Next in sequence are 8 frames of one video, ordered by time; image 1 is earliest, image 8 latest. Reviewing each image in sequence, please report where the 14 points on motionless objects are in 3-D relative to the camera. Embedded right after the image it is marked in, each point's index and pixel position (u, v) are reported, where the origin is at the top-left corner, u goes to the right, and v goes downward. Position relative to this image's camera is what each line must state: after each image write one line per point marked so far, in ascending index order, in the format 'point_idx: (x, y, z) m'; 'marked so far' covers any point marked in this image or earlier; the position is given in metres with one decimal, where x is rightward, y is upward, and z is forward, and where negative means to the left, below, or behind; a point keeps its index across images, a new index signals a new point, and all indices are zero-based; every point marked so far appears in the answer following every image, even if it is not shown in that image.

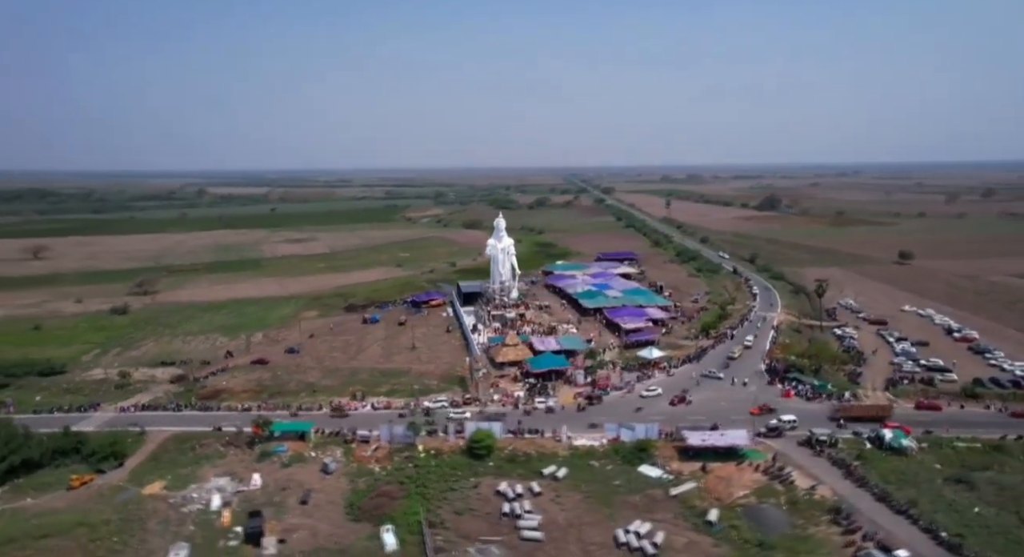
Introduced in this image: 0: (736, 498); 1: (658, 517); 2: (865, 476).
0: (+7.0, -7.0, +18.9) m
1: (+4.5, -7.4, +18.3) m
2: (+11.7, -6.7, +19.7) m
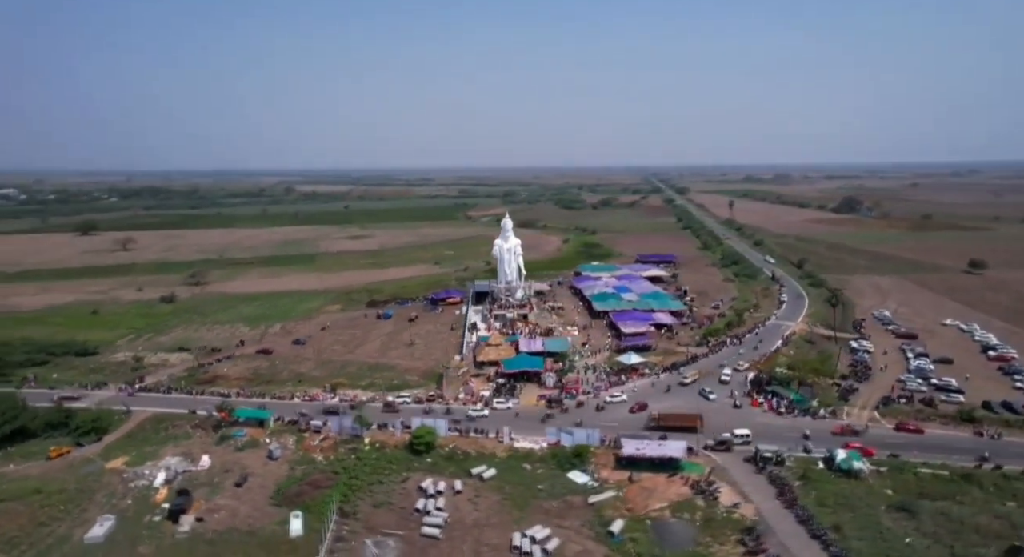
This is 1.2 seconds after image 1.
0: (+4.1, -7.2, +18.2) m
1: (+1.5, -7.5, +18.0) m
2: (+8.9, -6.9, +18.5) m
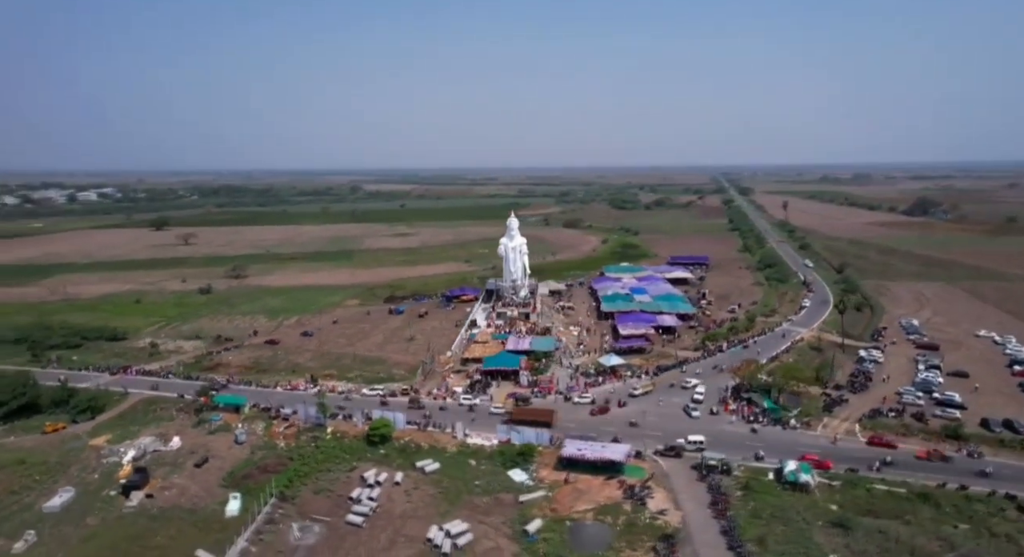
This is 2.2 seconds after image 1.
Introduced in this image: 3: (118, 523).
0: (+1.8, -7.1, +18.0) m
1: (-0.9, -7.4, +18.0) m
2: (+6.5, -7.0, +17.8) m
3: (-12.3, -7.6, +18.3) m
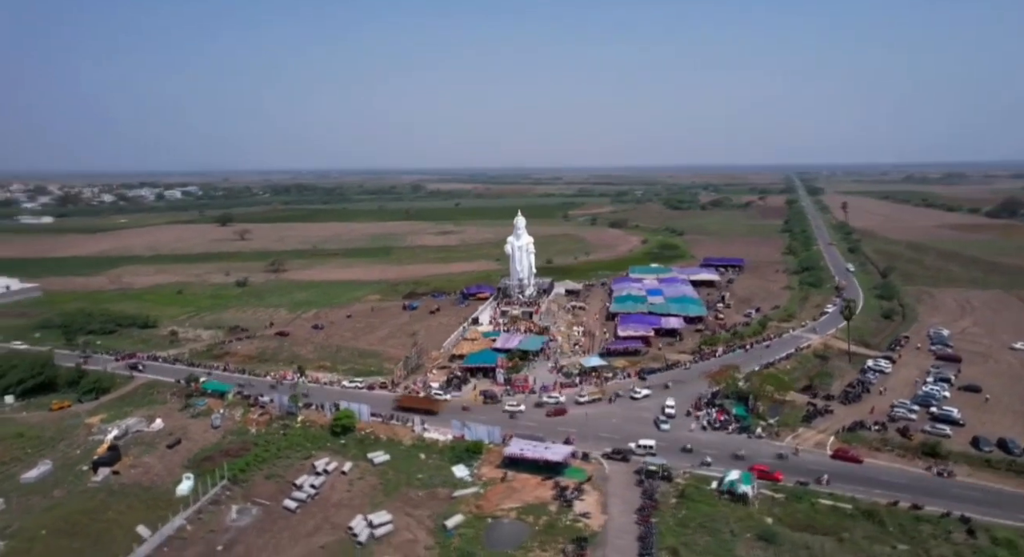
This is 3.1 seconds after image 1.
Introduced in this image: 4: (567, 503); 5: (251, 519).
0: (-0.5, -7.1, +18.1) m
1: (-3.1, -7.3, +18.3) m
2: (+4.1, -7.0, +17.3) m
3: (-14.5, -7.3, +19.7) m
4: (+1.7, -6.9, +18.1) m
5: (-8.1, -7.5, +18.3) m
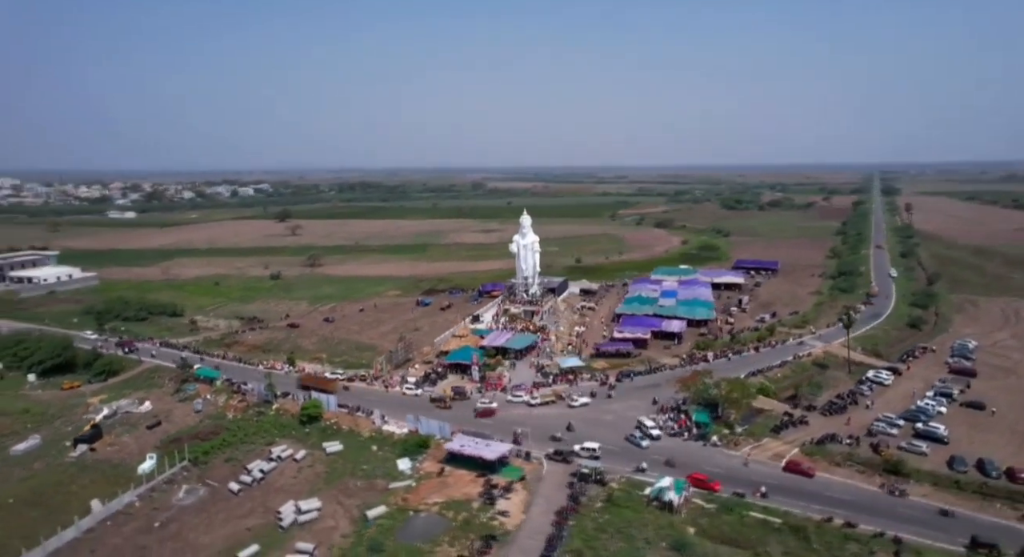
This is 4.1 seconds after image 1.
0: (-2.9, -7.0, +18.3) m
1: (-5.4, -7.1, +18.9) m
2: (+1.7, -7.0, +17.1) m
3: (-16.6, -6.9, +21.4) m
4: (-0.7, -6.8, +18.1) m
5: (-10.4, -7.2, +19.3) m
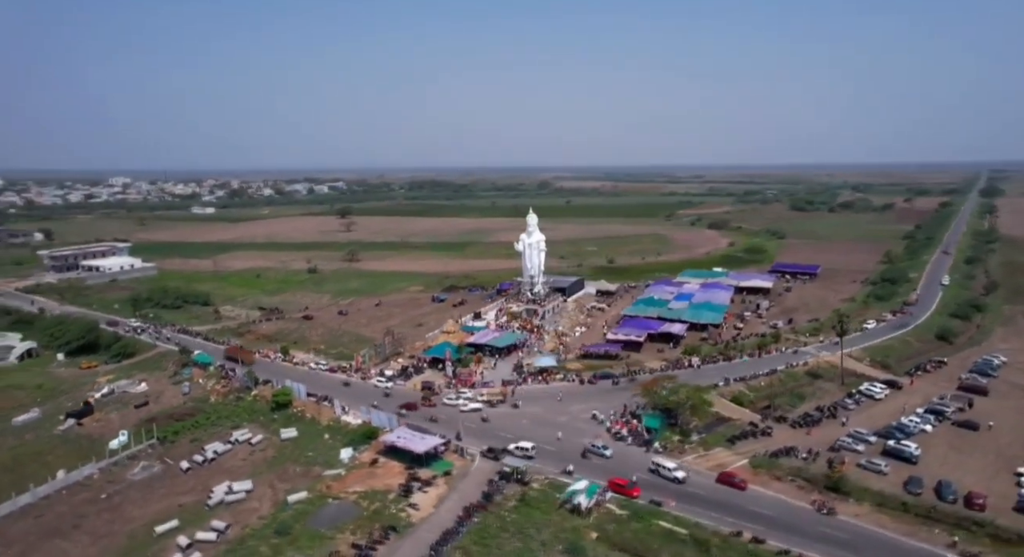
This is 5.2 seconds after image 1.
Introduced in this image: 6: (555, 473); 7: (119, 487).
0: (-5.5, -6.8, +18.9) m
1: (-8.0, -6.9, +19.7) m
2: (-1.0, -6.9, +17.2) m
3: (-18.7, -6.4, +23.5) m
4: (-3.3, -6.7, +18.4) m
5: (-12.8, -6.9, +20.7) m
6: (+1.5, -6.4, +19.4) m
7: (-13.2, -7.0, +19.9) m
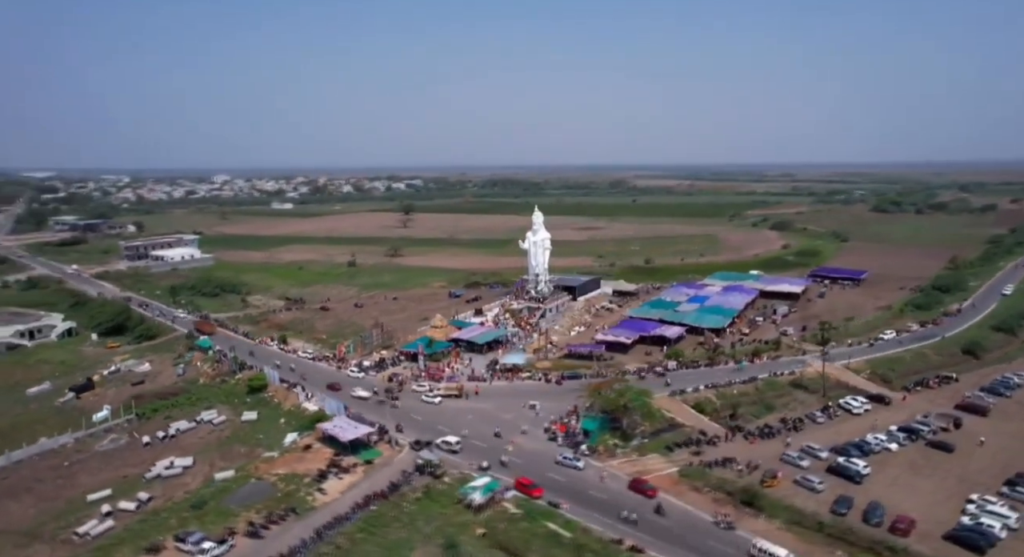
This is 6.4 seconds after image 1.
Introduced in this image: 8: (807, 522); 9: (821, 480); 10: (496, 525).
0: (-8.3, -6.5, +20.0) m
1: (-10.7, -6.6, +21.1) m
2: (-4.1, -6.8, +17.7) m
3: (-20.9, -5.8, +26.2) m
4: (-6.2, -6.5, +19.2) m
5: (-15.3, -6.5, +22.7) m
6: (-1.3, -6.3, +19.6) m
7: (-15.9, -6.6, +21.9) m
8: (+8.5, -6.9, +16.9) m
9: (+10.2, -6.5, +19.2) m
10: (-0.4, -7.0, +16.7) m
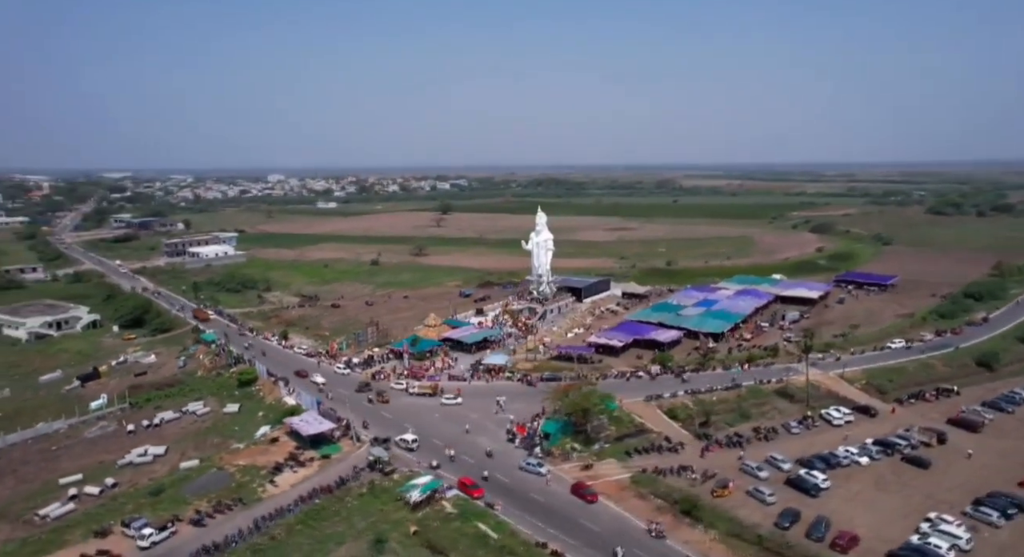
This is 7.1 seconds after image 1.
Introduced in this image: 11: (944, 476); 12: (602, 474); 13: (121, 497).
0: (-9.9, -6.5, +20.8) m
1: (-12.2, -6.5, +22.1) m
2: (-5.9, -6.8, +18.2) m
3: (-22.0, -5.6, +27.9) m
4: (-7.9, -6.5, +19.9) m
5: (-16.7, -6.3, +24.0) m
6: (-3.0, -6.4, +19.9) m
7: (-17.4, -6.4, +23.3) m
8: (+6.6, -7.1, +16.5) m
9: (+8.5, -6.7, +18.7) m
10: (-2.3, -7.0, +16.9) m
11: (+14.9, -6.8, +20.0) m
12: (+3.2, -6.6, +19.9) m
13: (-12.3, -6.9, +18.6) m
